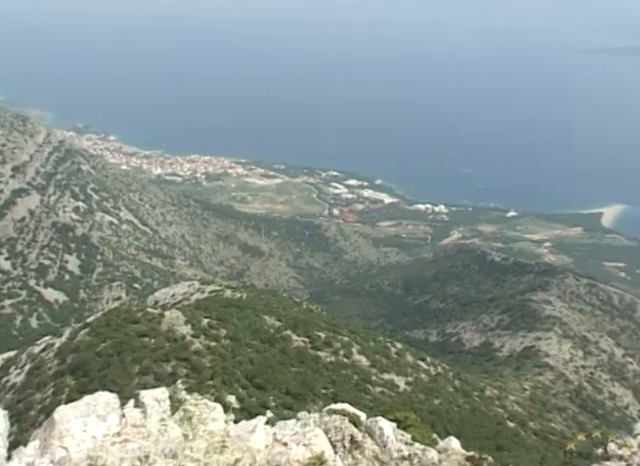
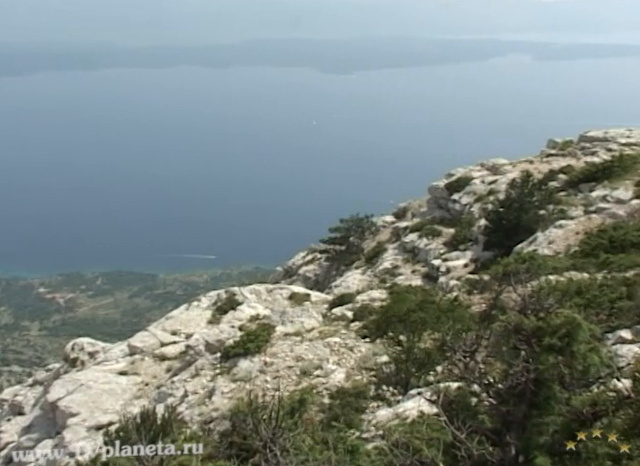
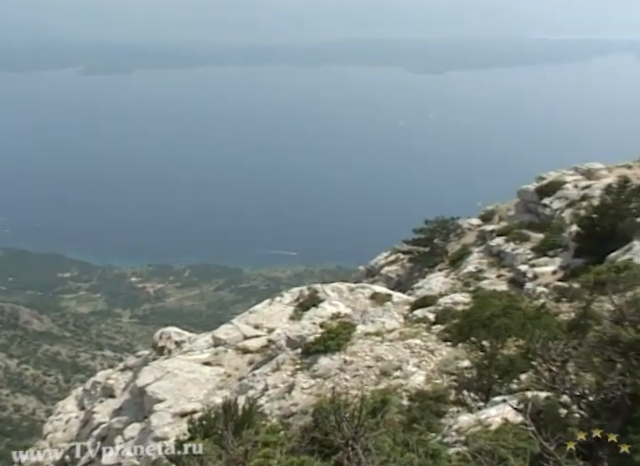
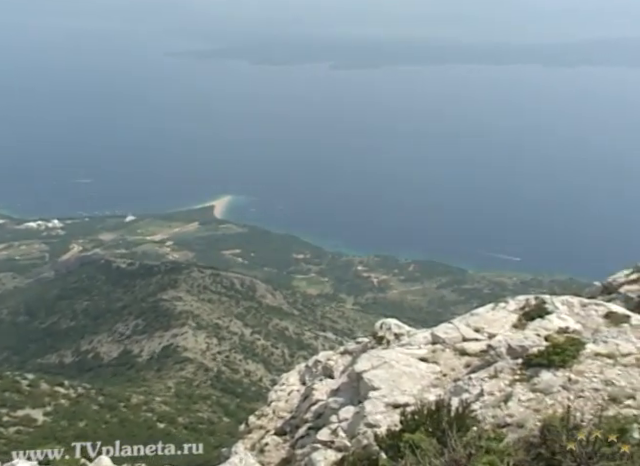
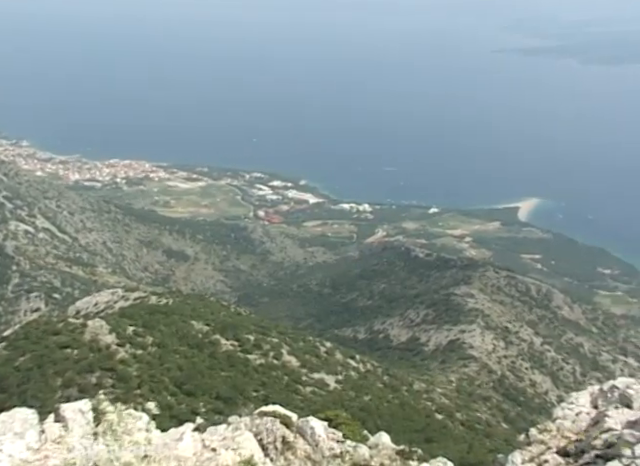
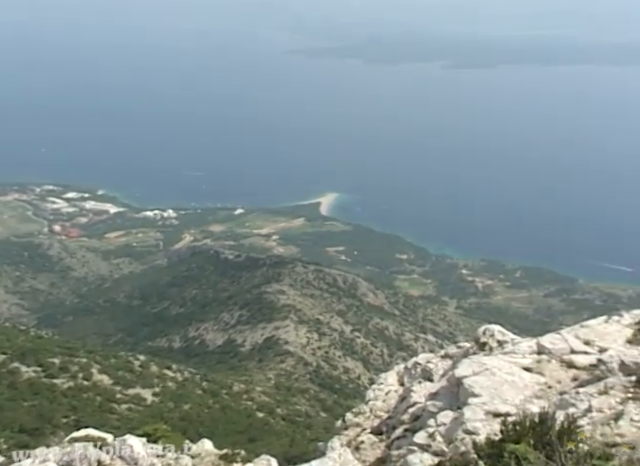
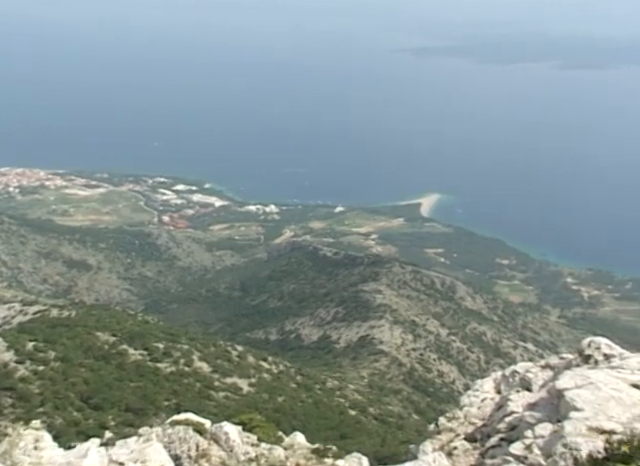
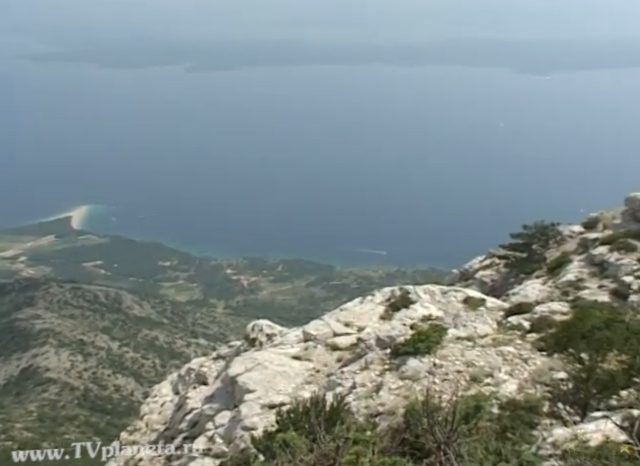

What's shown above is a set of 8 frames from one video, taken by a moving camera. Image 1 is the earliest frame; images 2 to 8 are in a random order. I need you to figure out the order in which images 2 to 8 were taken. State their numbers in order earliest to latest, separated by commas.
5, 7, 6, 4, 8, 3, 2
